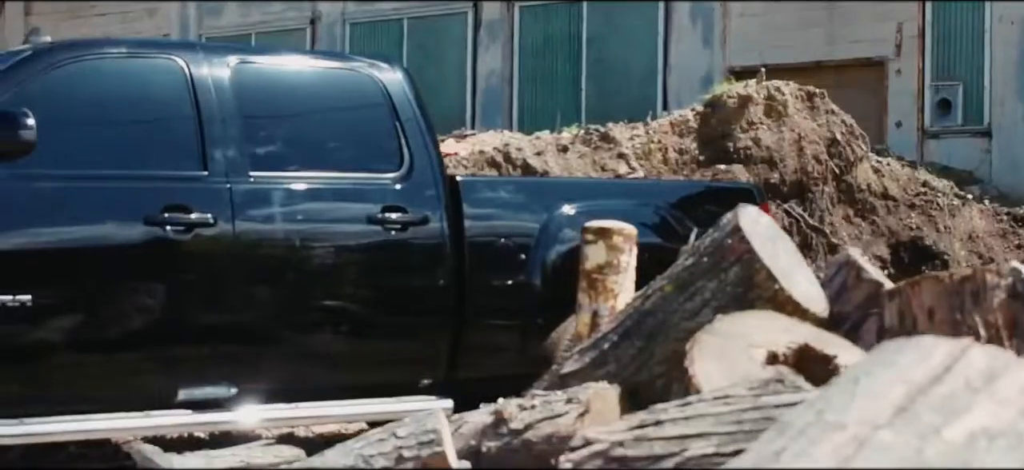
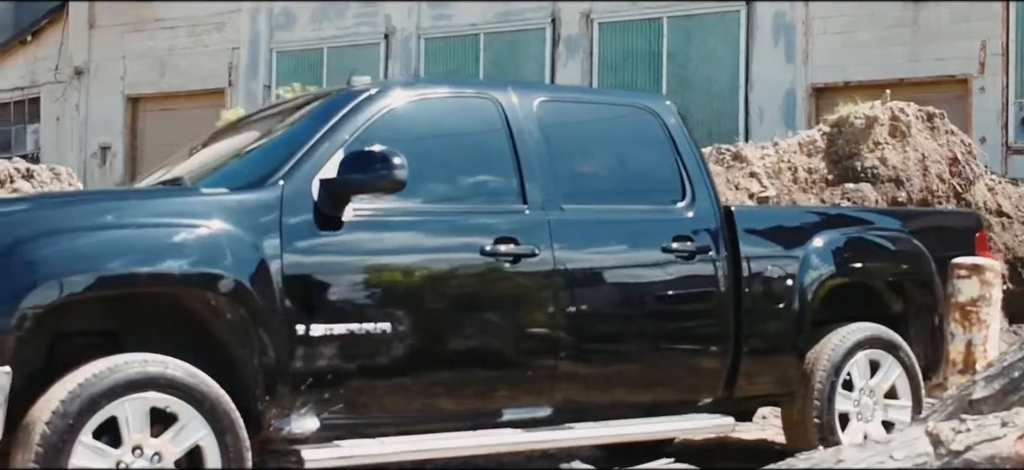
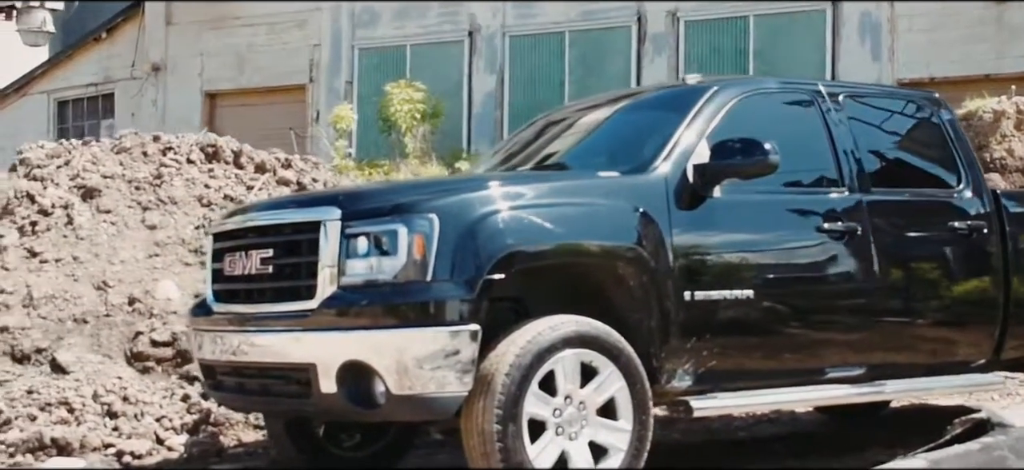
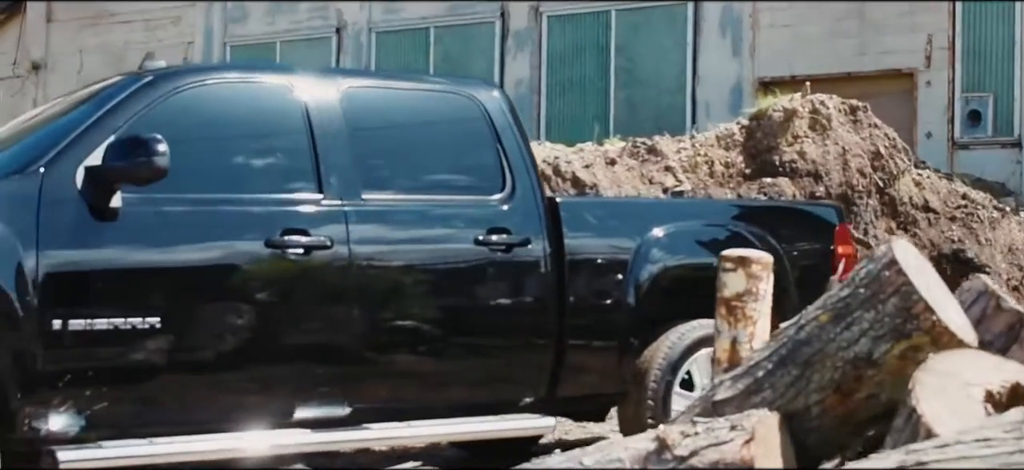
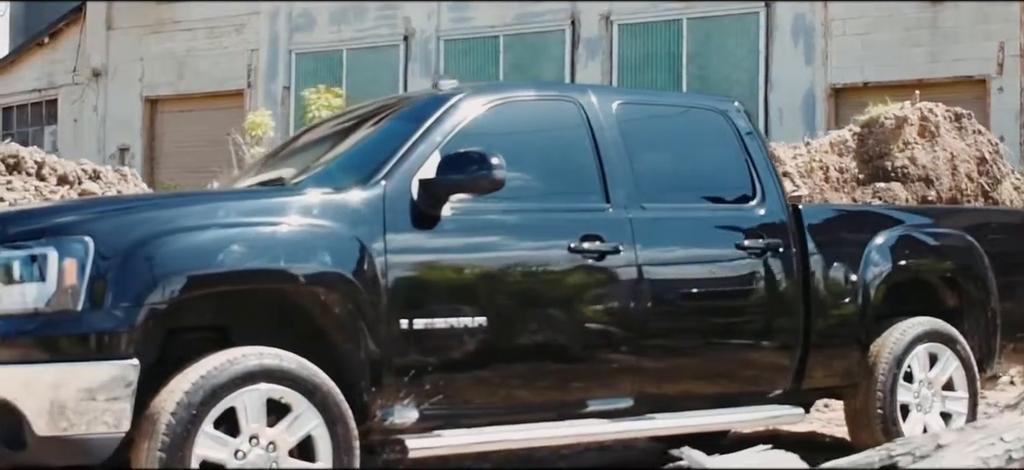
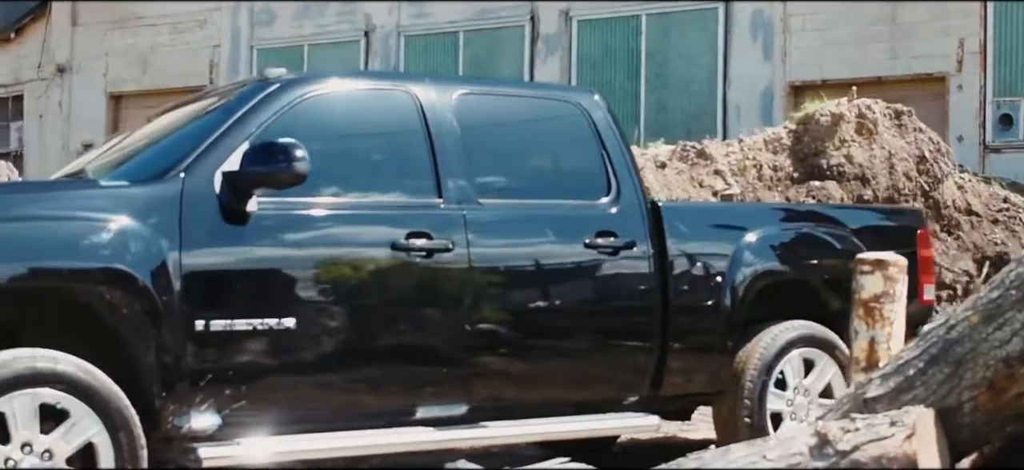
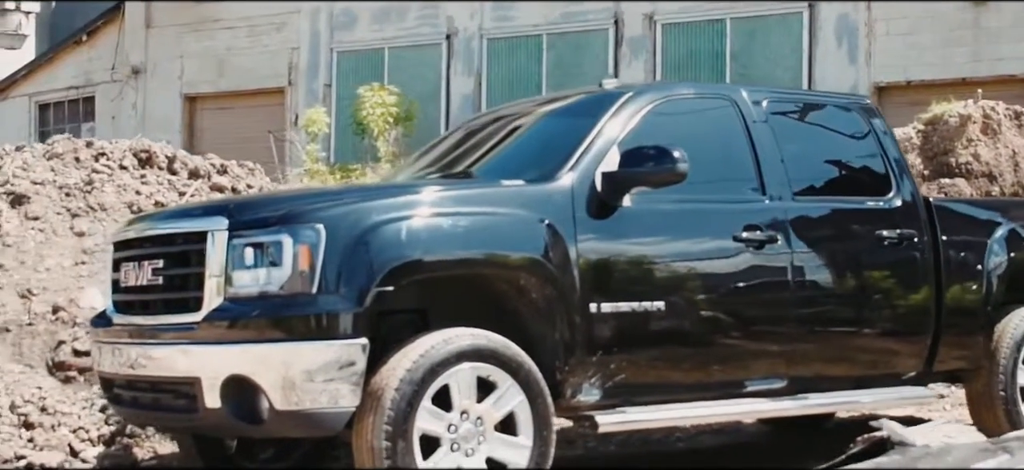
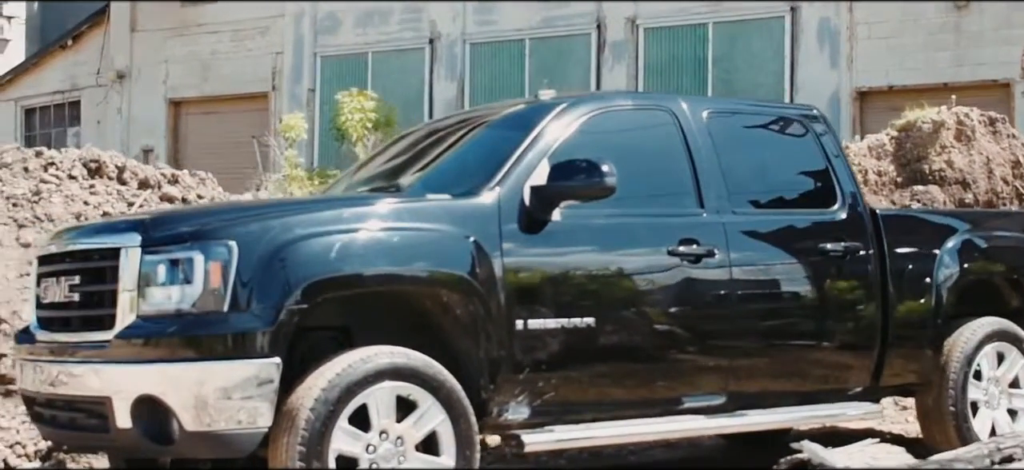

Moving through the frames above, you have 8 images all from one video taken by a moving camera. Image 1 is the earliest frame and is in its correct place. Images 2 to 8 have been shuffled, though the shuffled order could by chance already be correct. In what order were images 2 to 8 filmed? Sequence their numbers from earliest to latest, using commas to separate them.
4, 6, 2, 5, 8, 7, 3
